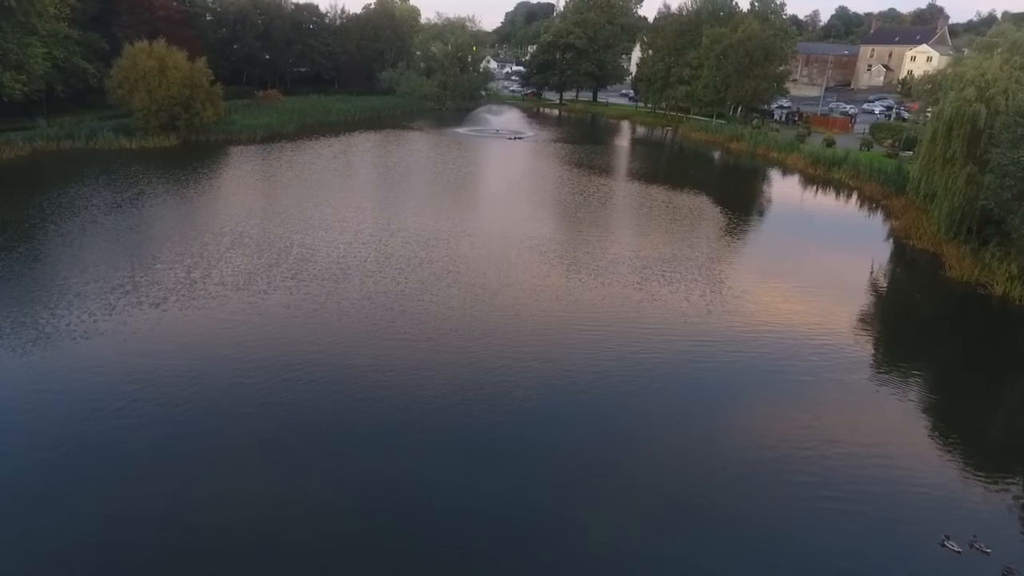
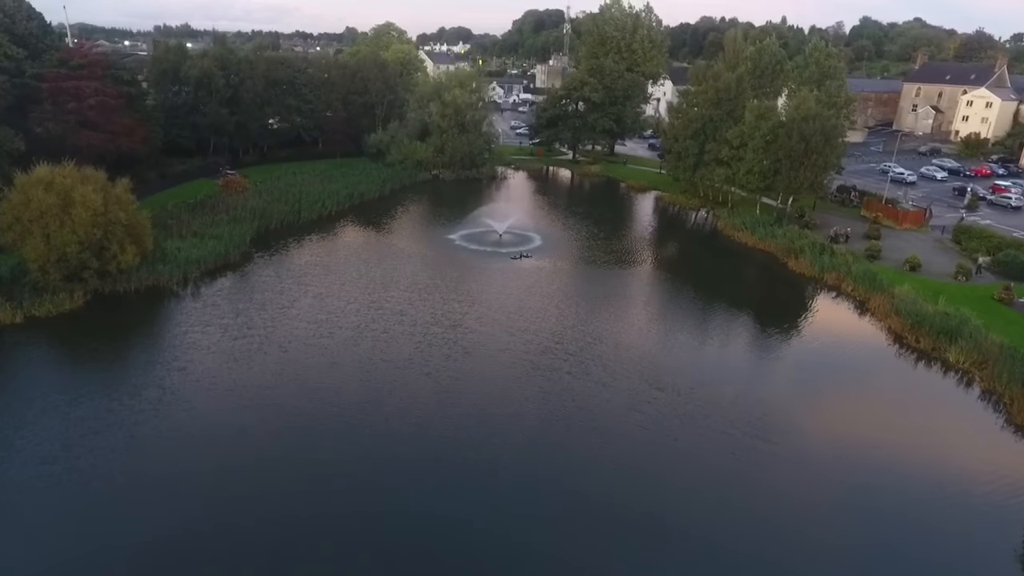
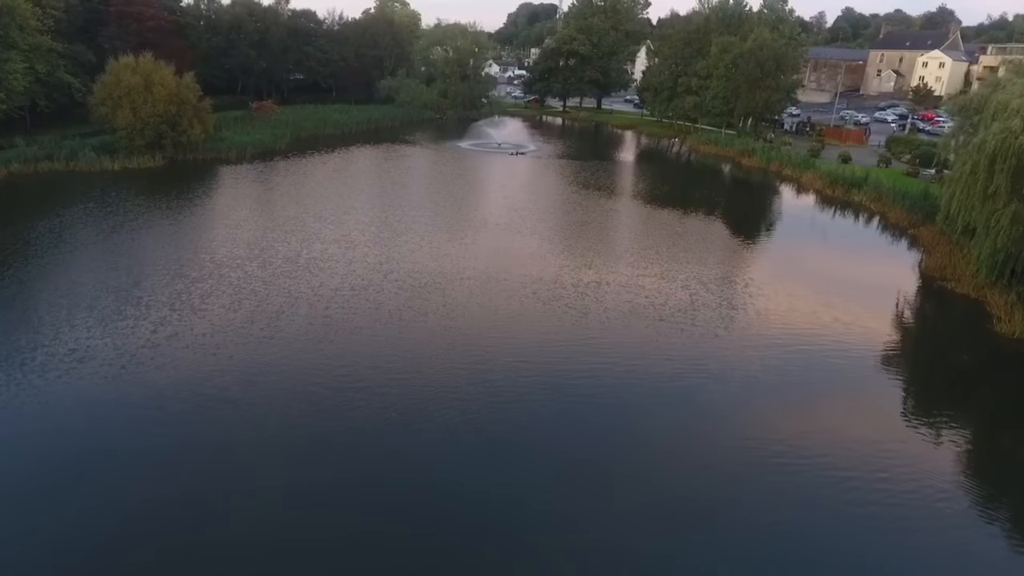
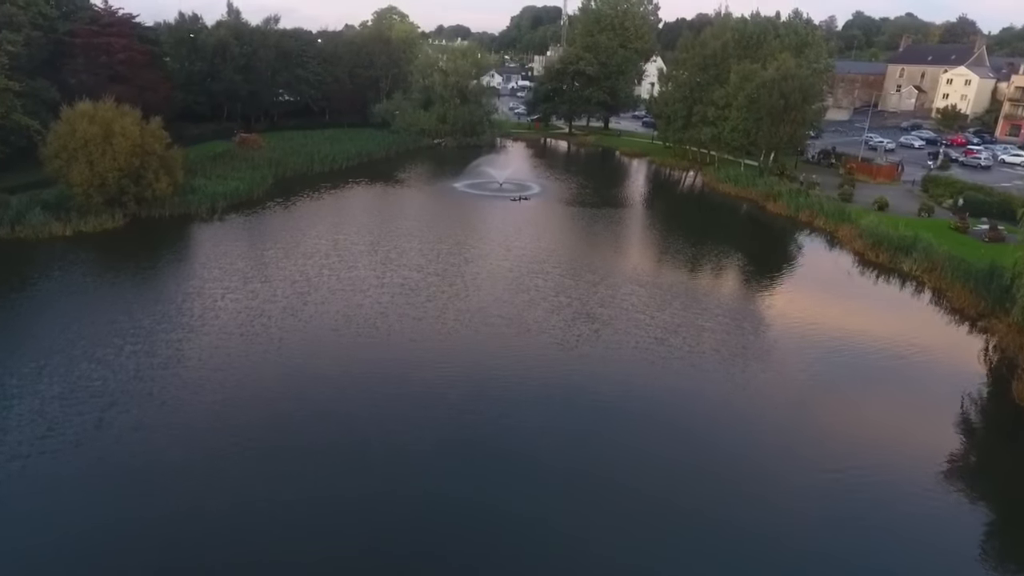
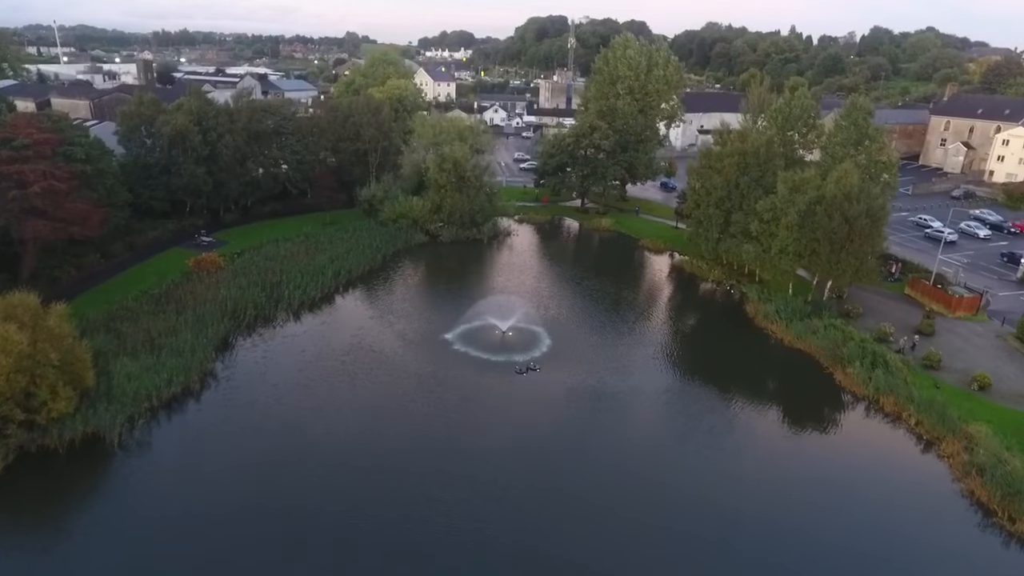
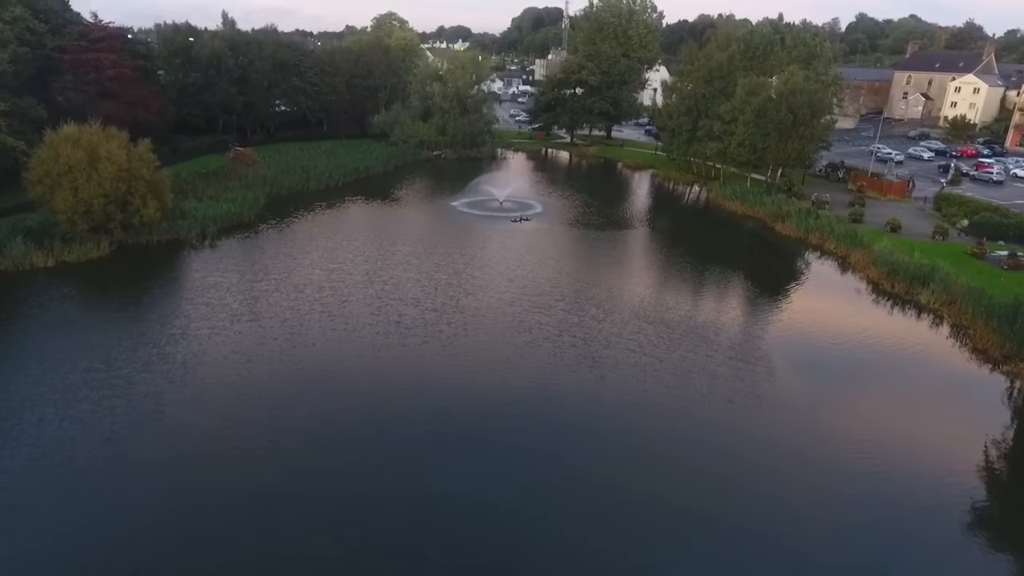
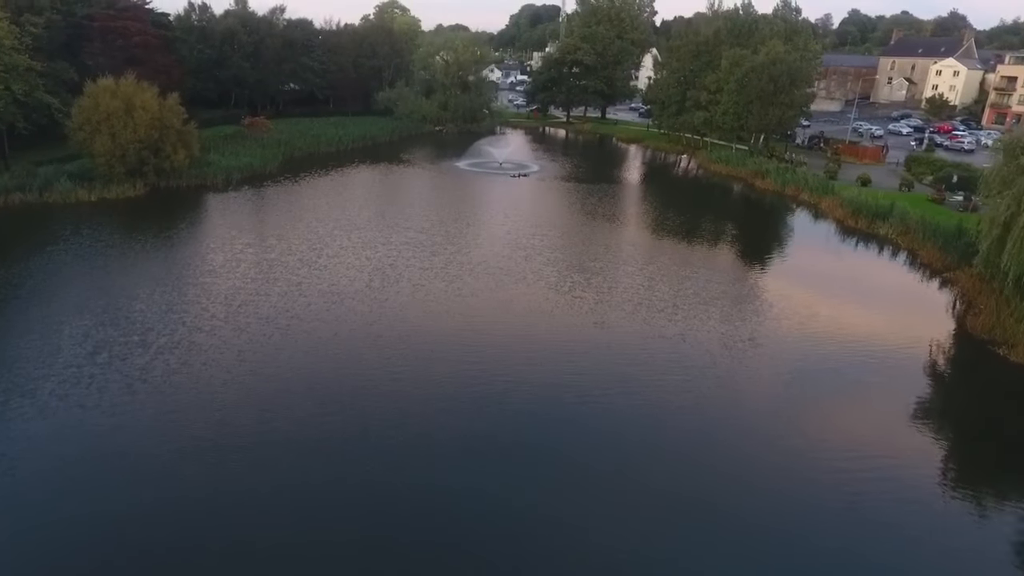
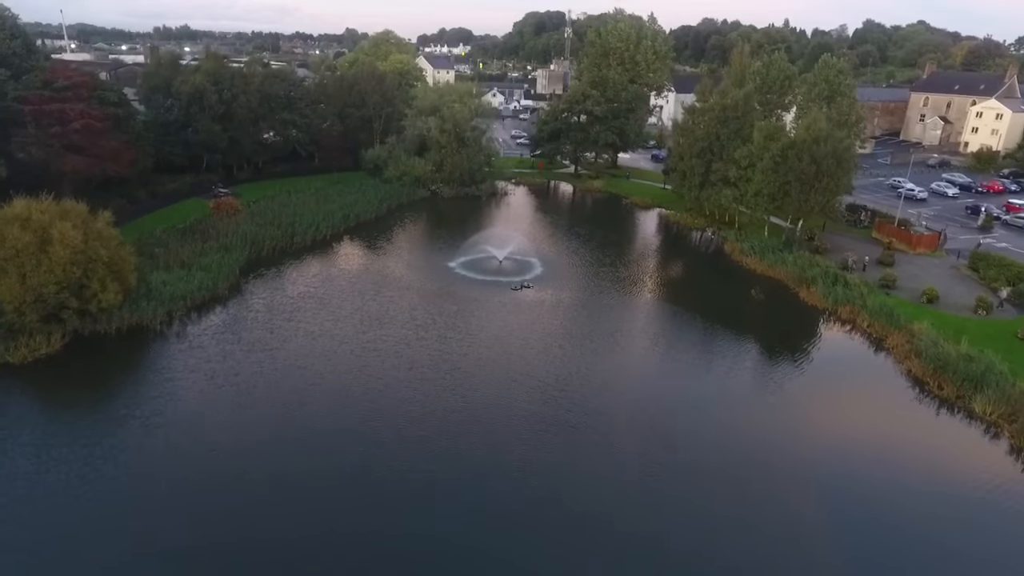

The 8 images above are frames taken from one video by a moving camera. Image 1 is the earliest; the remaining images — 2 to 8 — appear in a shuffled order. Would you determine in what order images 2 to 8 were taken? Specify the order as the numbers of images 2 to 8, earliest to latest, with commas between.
3, 7, 4, 6, 2, 8, 5
